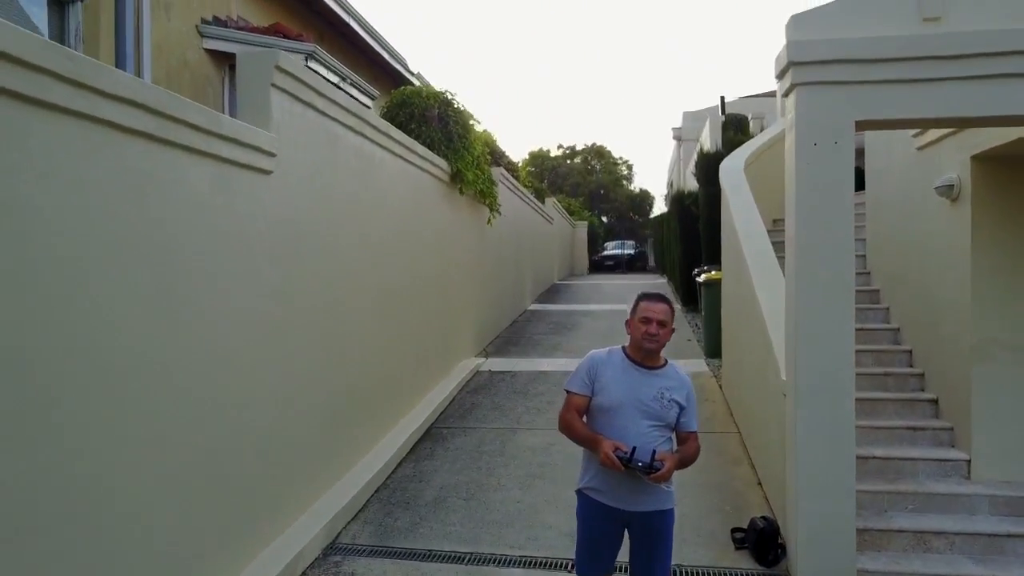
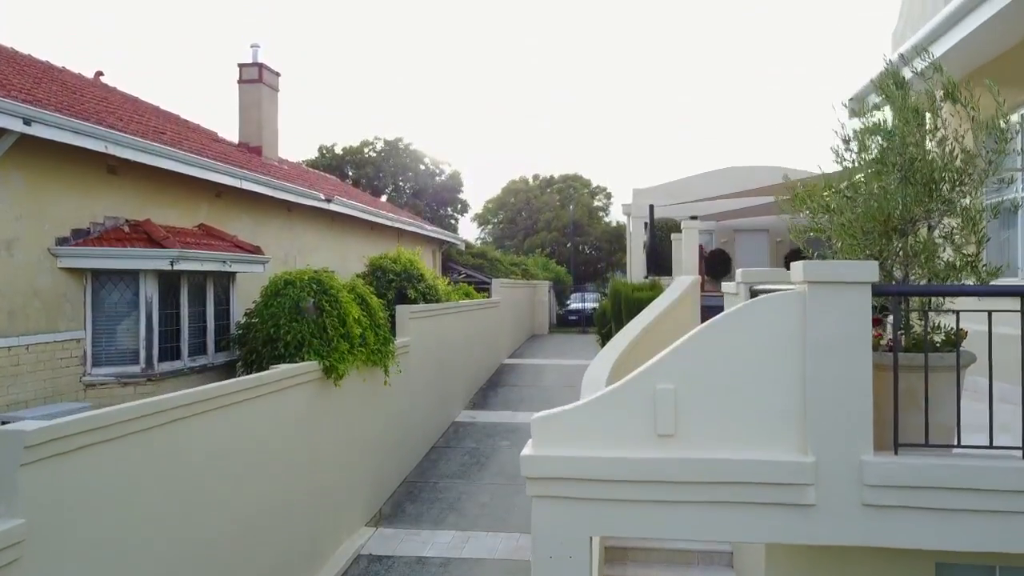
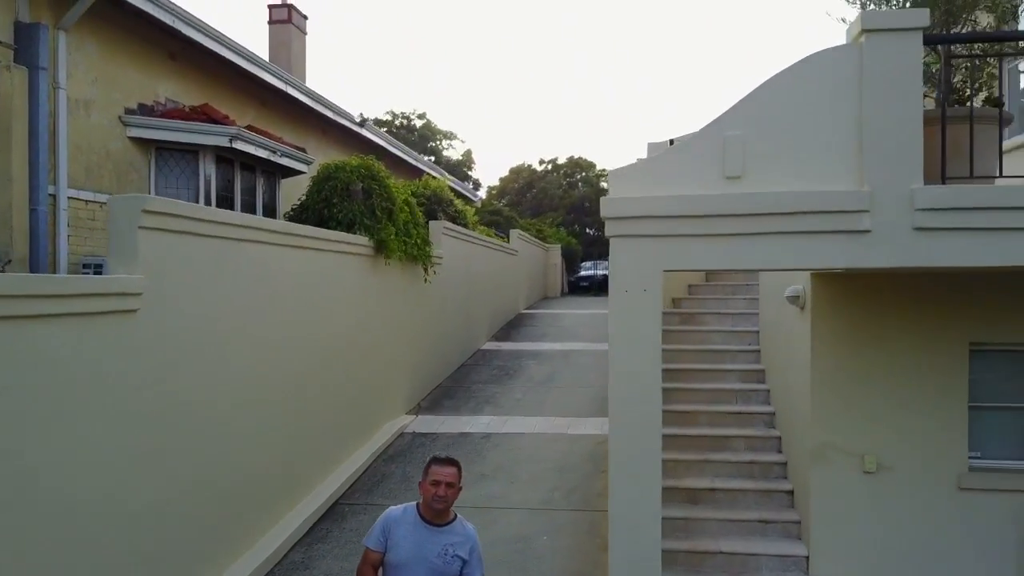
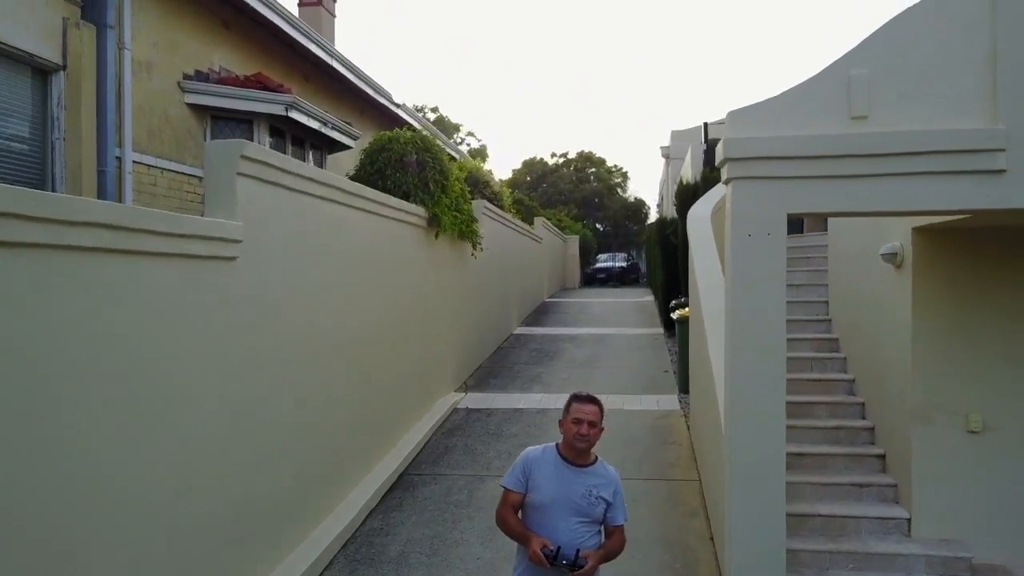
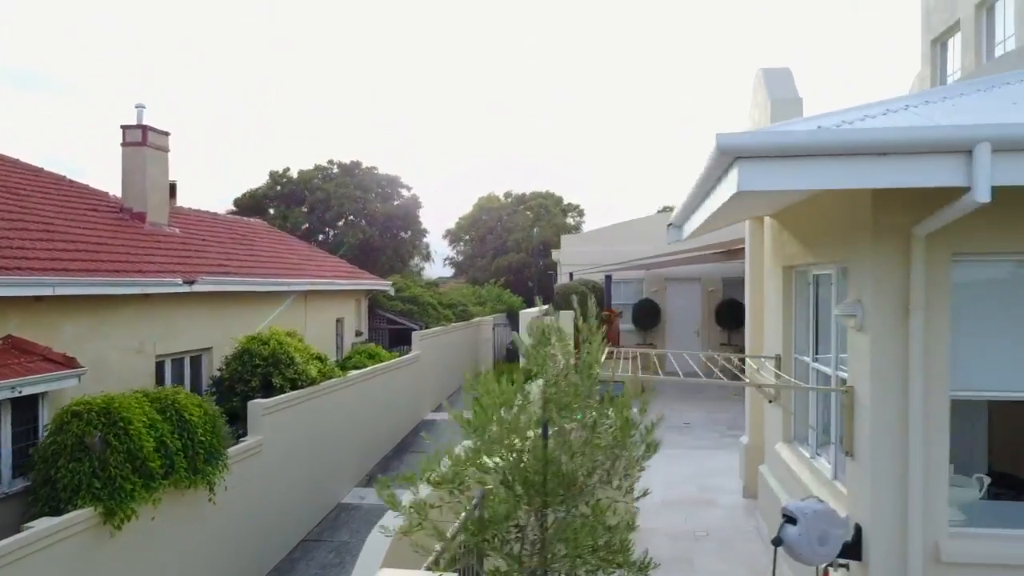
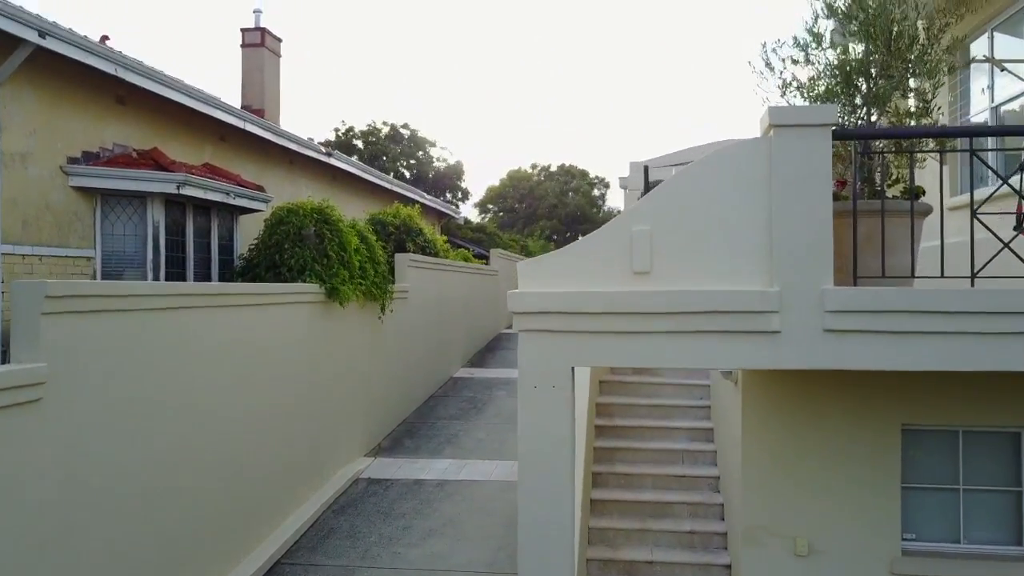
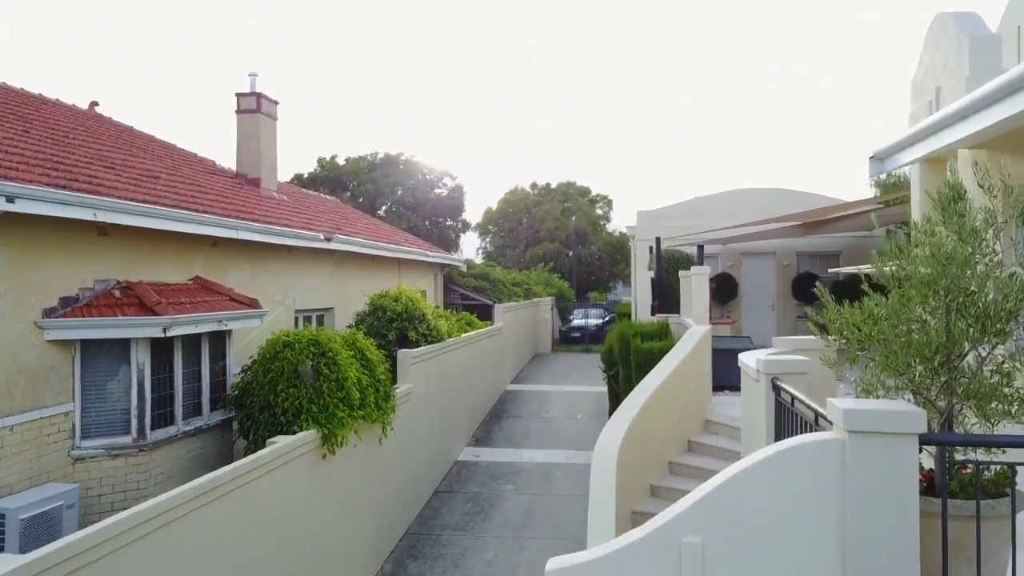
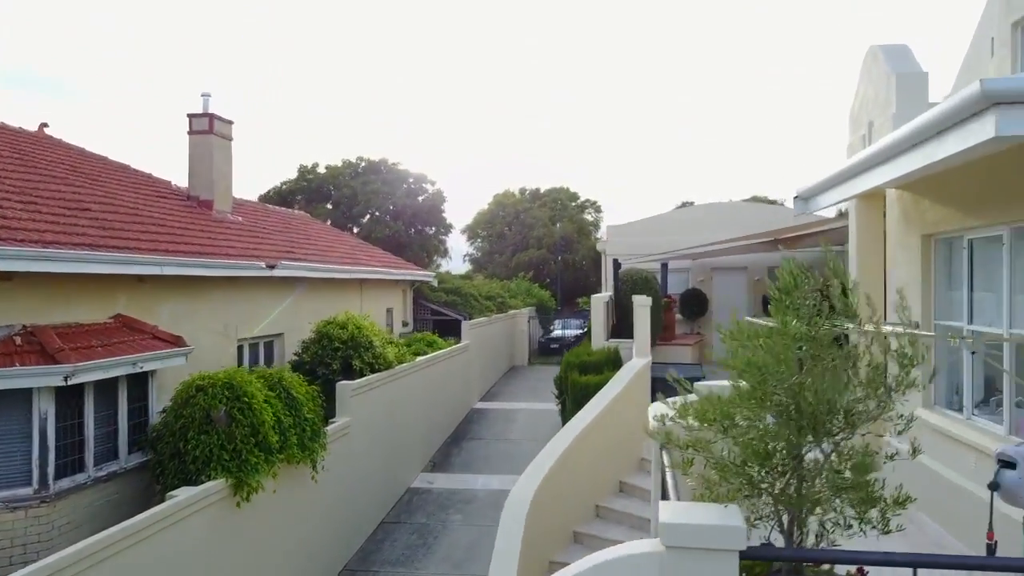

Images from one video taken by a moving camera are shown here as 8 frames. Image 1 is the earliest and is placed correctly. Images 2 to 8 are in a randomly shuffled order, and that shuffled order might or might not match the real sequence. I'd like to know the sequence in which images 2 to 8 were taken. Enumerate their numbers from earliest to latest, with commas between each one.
4, 3, 6, 2, 7, 8, 5
